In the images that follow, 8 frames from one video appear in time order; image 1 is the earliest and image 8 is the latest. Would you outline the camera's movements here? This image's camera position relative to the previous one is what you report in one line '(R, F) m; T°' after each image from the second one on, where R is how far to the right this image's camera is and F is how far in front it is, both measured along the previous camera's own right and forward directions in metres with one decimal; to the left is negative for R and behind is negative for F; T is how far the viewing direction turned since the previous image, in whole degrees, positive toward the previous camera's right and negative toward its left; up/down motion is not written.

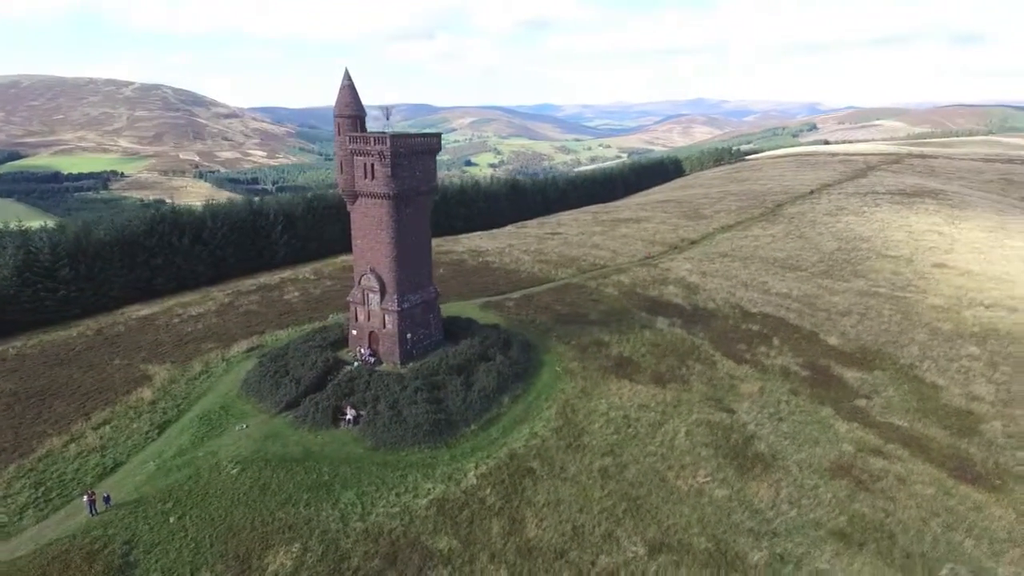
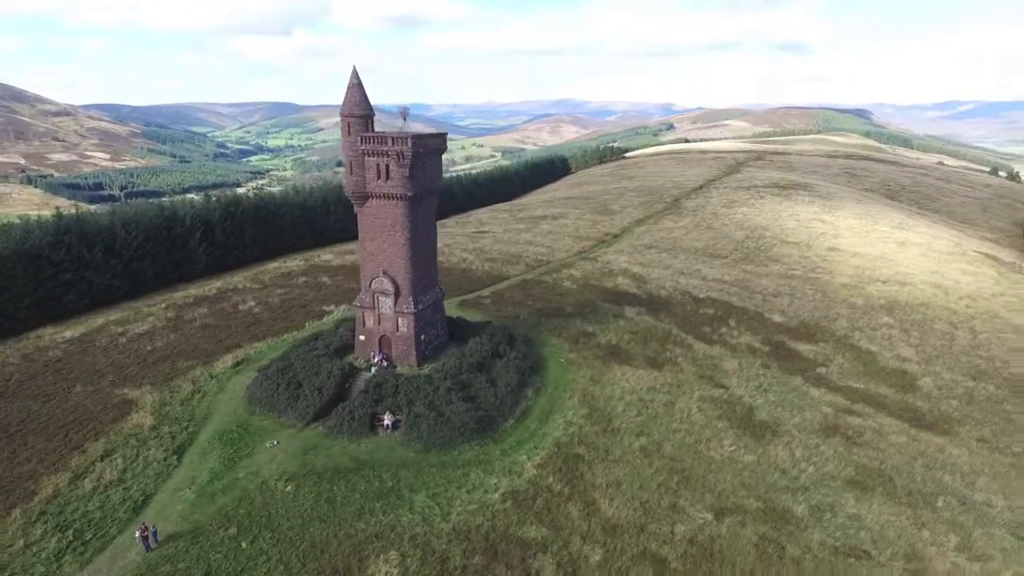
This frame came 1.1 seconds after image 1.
(-7.0, -0.1) m; +11°
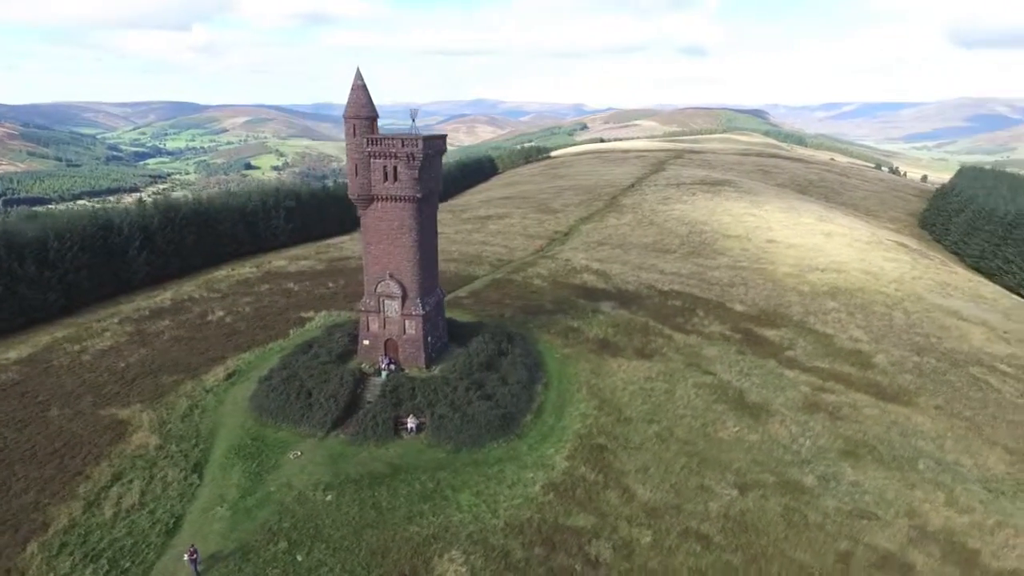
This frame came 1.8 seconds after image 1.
(-4.4, -0.2) m; +7°
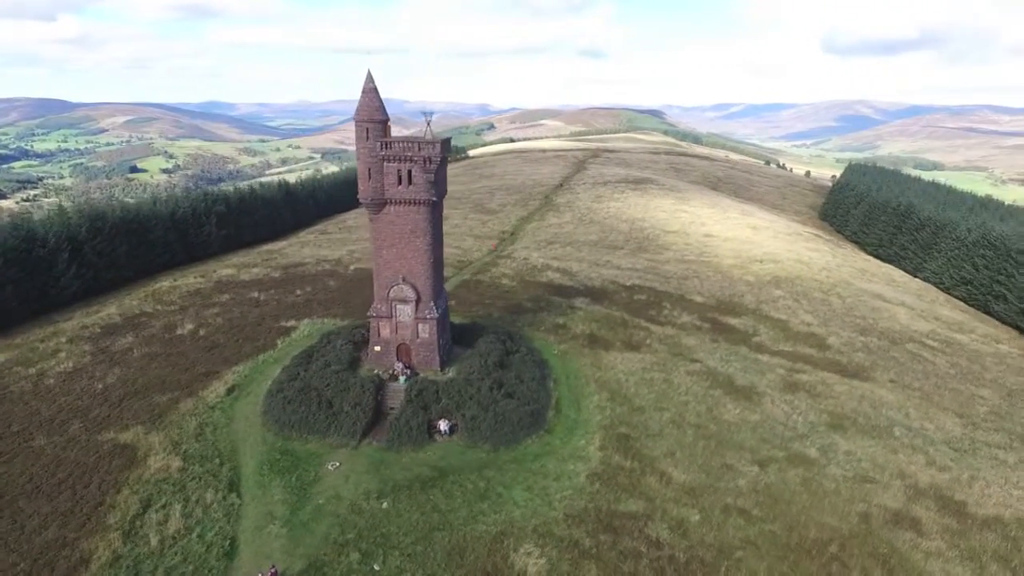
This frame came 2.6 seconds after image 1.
(-5.2, -0.3) m; +8°
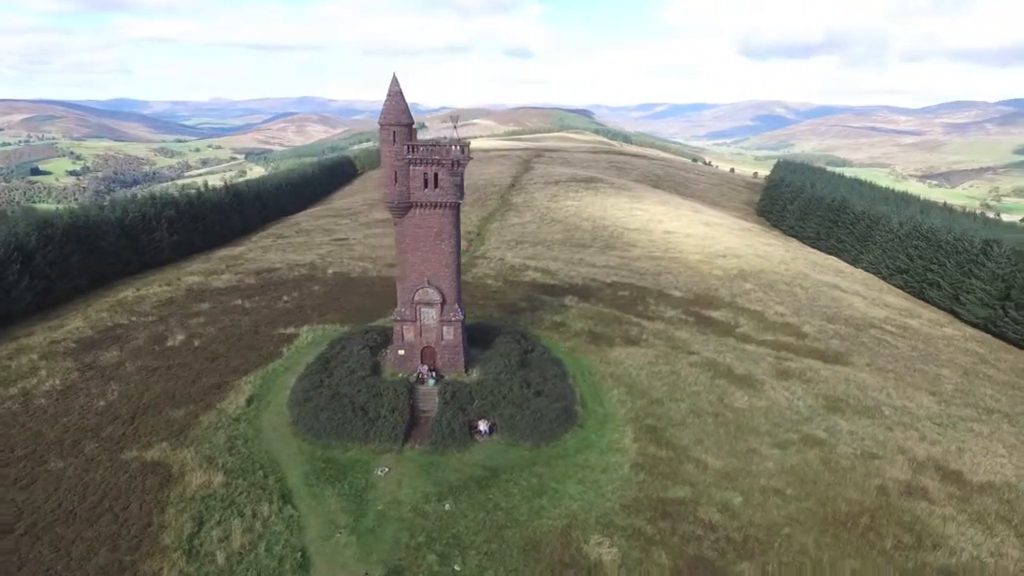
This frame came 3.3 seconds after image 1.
(-4.6, -0.3) m; +6°
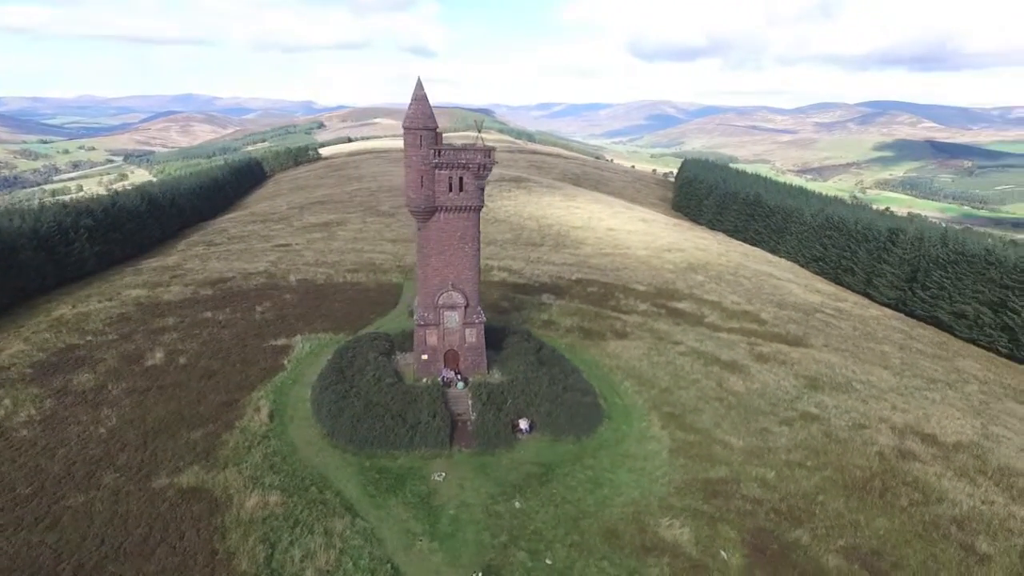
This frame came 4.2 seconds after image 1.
(-5.9, -0.2) m; +9°
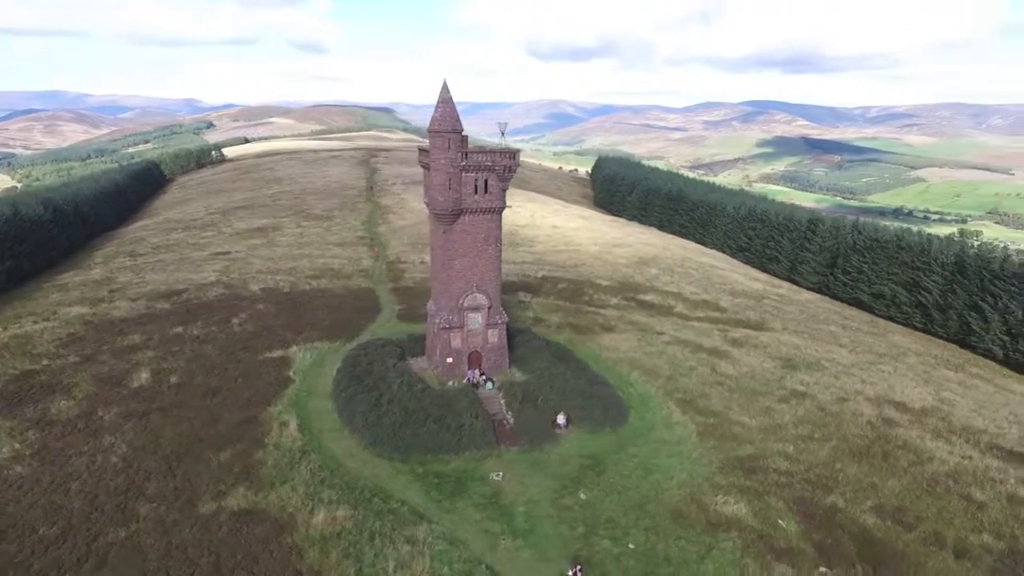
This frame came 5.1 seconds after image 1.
(-5.9, -0.1) m; +8°
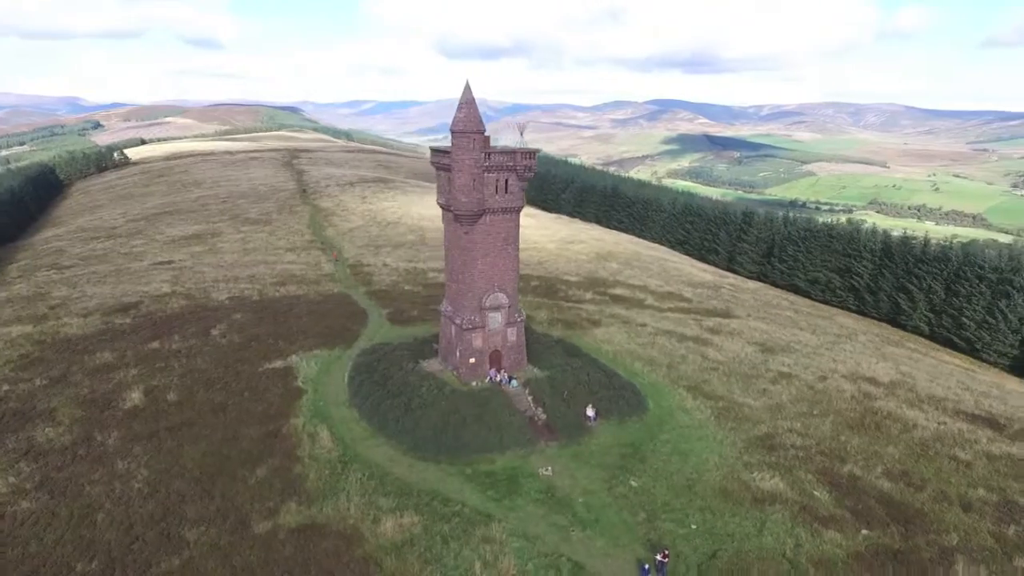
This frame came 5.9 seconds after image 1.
(-5.2, -0.1) m; +8°
